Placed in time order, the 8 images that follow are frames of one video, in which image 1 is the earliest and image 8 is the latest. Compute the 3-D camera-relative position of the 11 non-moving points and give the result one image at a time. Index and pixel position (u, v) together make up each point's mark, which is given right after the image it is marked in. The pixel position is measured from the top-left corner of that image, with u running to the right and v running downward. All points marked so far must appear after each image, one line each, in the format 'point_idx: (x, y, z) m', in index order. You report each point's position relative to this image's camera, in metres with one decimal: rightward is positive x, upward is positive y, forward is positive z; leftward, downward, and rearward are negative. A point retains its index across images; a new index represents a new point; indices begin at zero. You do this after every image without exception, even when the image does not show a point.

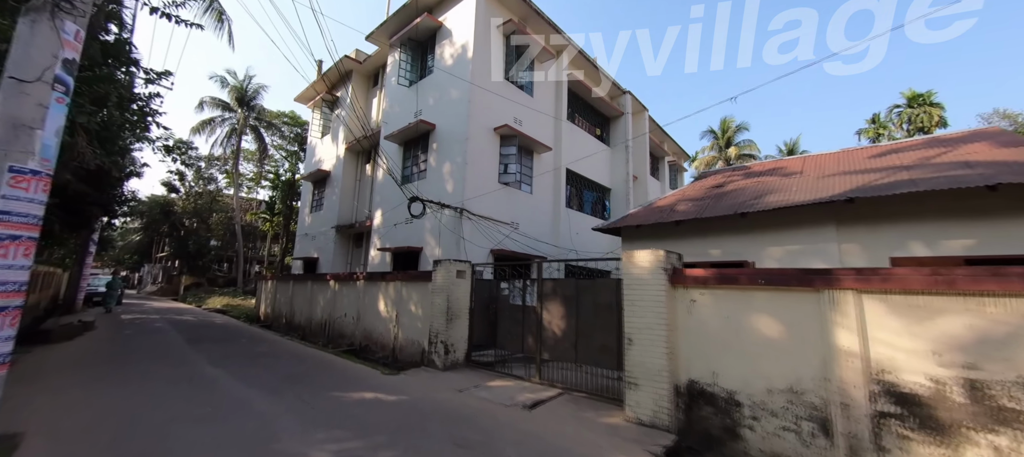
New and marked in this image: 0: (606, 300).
0: (+1.4, -1.0, +5.8) m
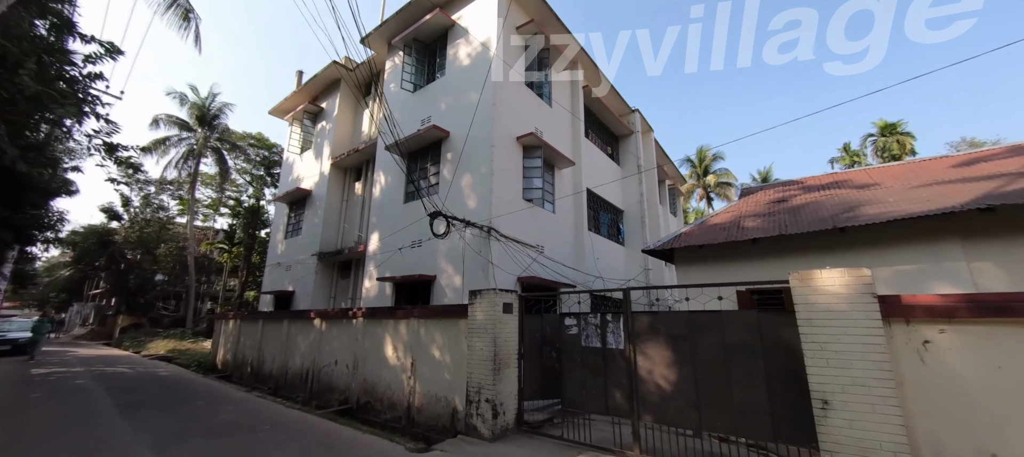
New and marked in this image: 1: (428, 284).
0: (+2.4, -1.2, +4.3) m
1: (-1.8, -1.2, +8.9) m
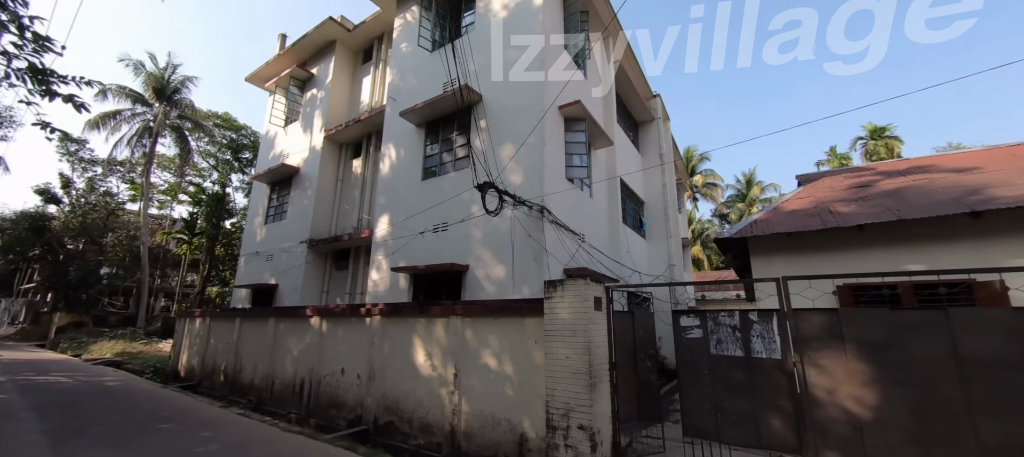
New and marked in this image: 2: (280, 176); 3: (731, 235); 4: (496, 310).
0: (+3.6, -0.9, +3.0) m
1: (-1.0, -0.9, +7.4) m
2: (-7.4, +1.7, +12.8) m
3: (+3.9, -0.1, +7.1) m
4: (-0.2, -1.1, +5.1) m
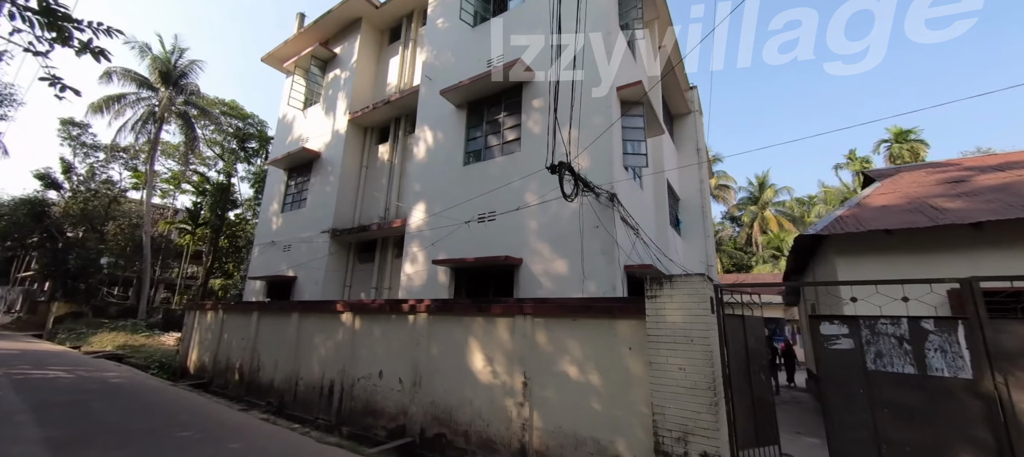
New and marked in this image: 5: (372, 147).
0: (+4.6, -0.8, +2.3) m
1: (-0.1, -0.7, +6.6) m
2: (-6.4, +2.0, +12.0) m
3: (+4.8, 0.0, +6.4) m
4: (+0.7, -0.9, +4.4) m
5: (-4.0, +2.3, +11.5) m
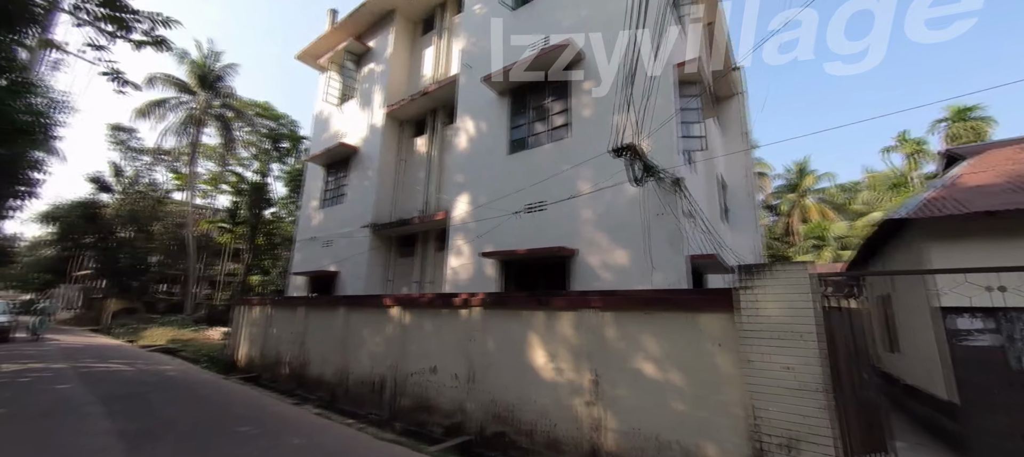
0: (+5.1, -0.7, +1.8) m
1: (+0.8, -0.5, +6.3) m
2: (-5.3, +2.1, +12.1) m
3: (+5.7, +0.2, +5.8) m
4: (+1.4, -0.8, +4.0) m
5: (-2.9, +2.5, +11.3) m
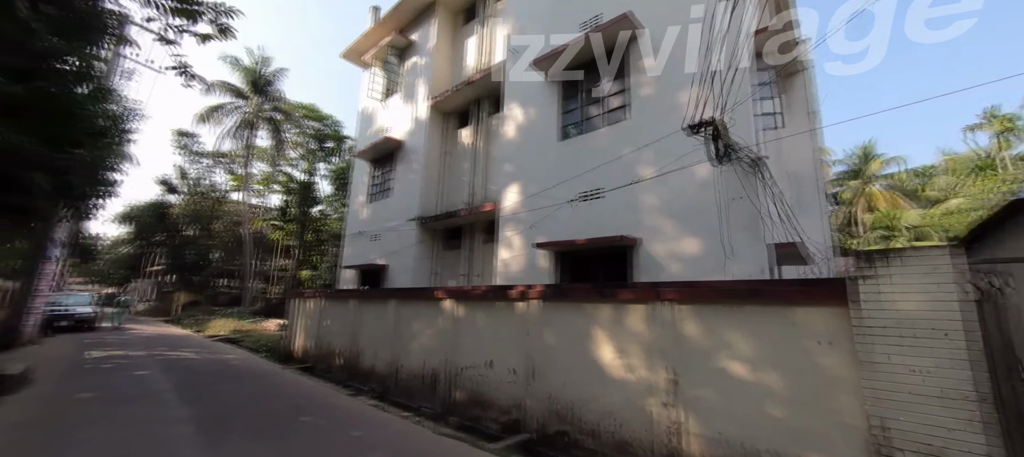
0: (+5.6, -0.5, +1.0) m
1: (+1.6, -0.4, +6.0) m
2: (-3.9, +2.3, +12.2) m
3: (+6.4, +0.4, +5.0) m
4: (+2.0, -0.6, +3.6) m
5: (-1.6, +2.7, +11.2) m
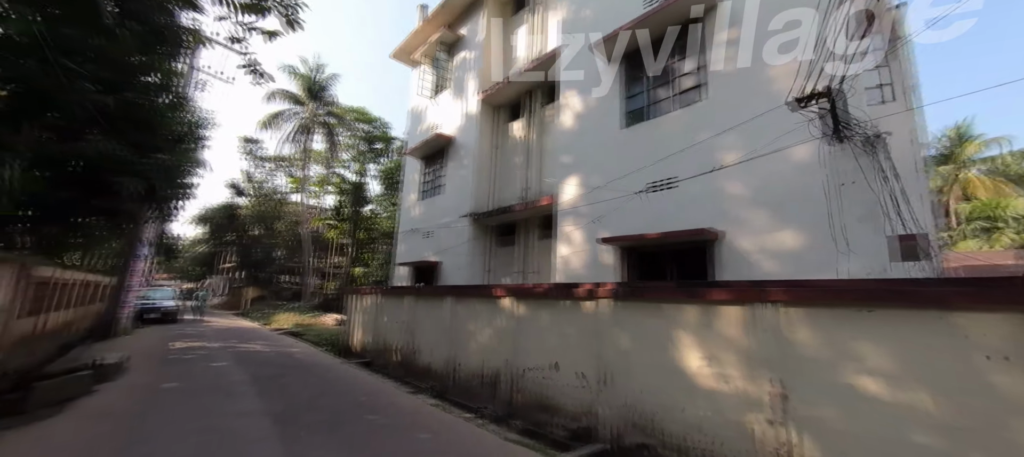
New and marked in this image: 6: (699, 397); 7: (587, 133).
0: (+5.9, -0.4, 0.0) m
1: (+2.5, -0.2, +5.4) m
2: (-2.4, +2.4, +12.2) m
3: (+7.2, +0.6, +3.9) m
4: (+2.7, -0.5, +3.0) m
5: (-0.2, +2.8, +11.0) m
6: (+1.8, -1.6, +3.9) m
7: (+1.3, +1.7, +7.3) m
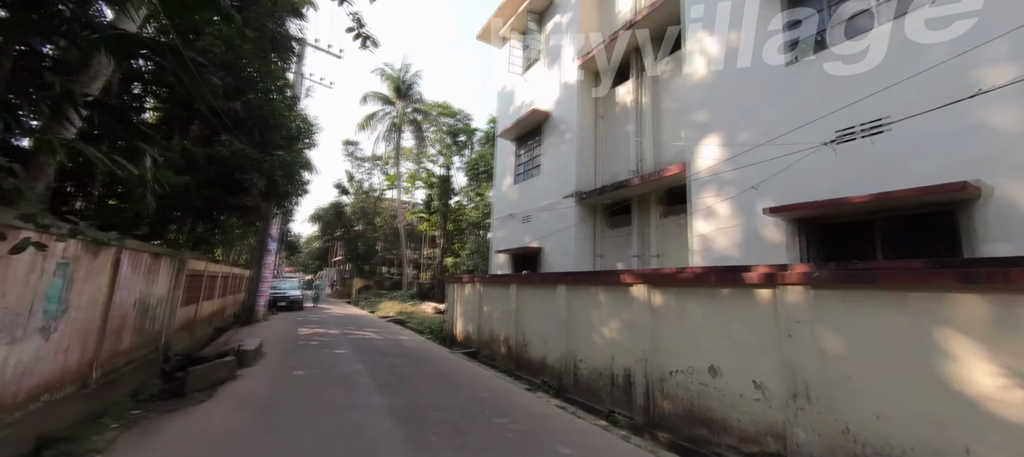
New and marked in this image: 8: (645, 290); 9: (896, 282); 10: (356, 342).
0: (+6.3, 0.0, -2.1) m
1: (+4.0, +0.2, +3.8) m
2: (+0.5, +2.9, +11.4) m
3: (+8.3, +1.1, +1.4) m
4: (+3.7, -0.2, +1.5) m
5: (+2.3, +3.3, +9.7) m
6: (+3.1, -1.3, +2.6) m
7: (+3.2, +2.2, +5.8) m
8: (+1.8, -0.8, +5.4) m
9: (+3.0, -0.4, +3.0) m
10: (-4.2, -3.0, +10.6) m
